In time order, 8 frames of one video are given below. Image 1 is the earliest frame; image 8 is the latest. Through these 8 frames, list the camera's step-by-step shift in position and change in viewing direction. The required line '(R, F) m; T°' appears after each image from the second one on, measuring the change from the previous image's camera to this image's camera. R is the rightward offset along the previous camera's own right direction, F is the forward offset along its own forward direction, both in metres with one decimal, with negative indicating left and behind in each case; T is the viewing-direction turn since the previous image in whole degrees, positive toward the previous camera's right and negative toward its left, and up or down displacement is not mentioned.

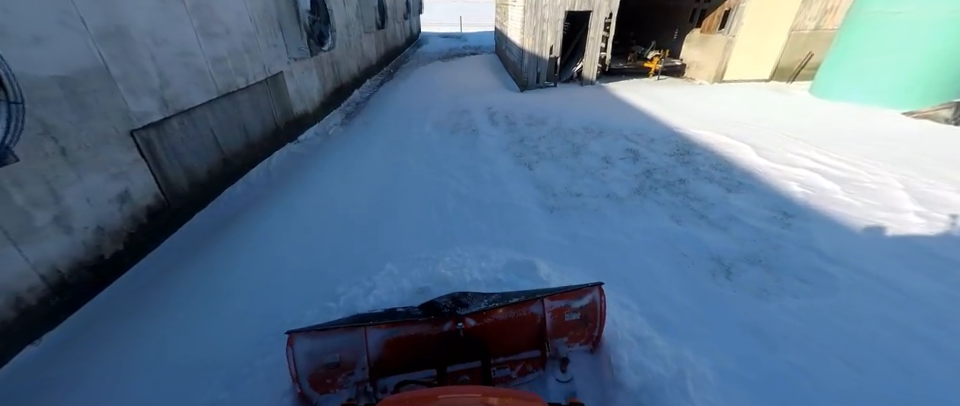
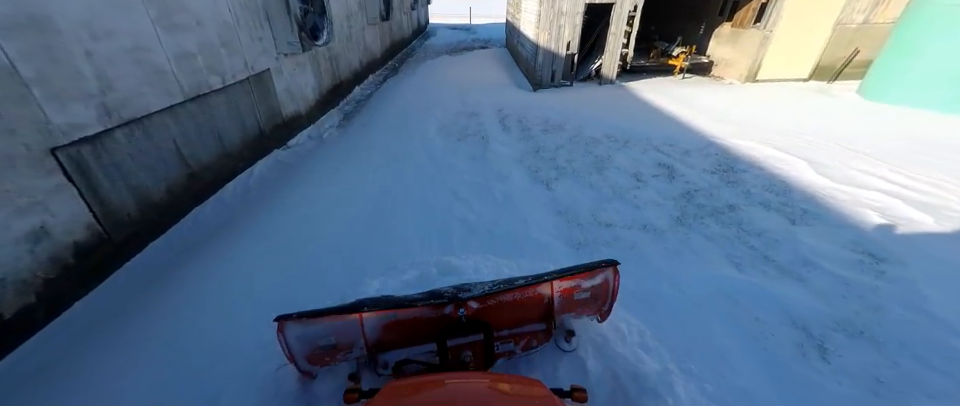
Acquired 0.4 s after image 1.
(-0.1, +0.8) m; -1°
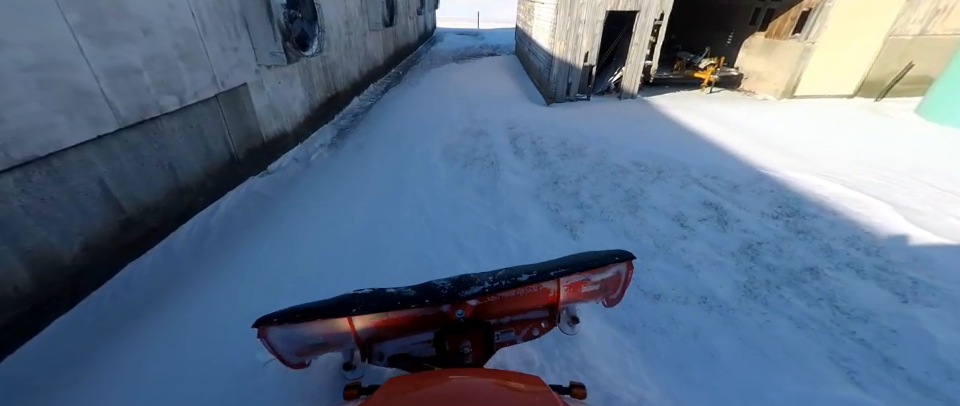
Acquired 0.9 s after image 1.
(-0.1, +0.9) m; -1°
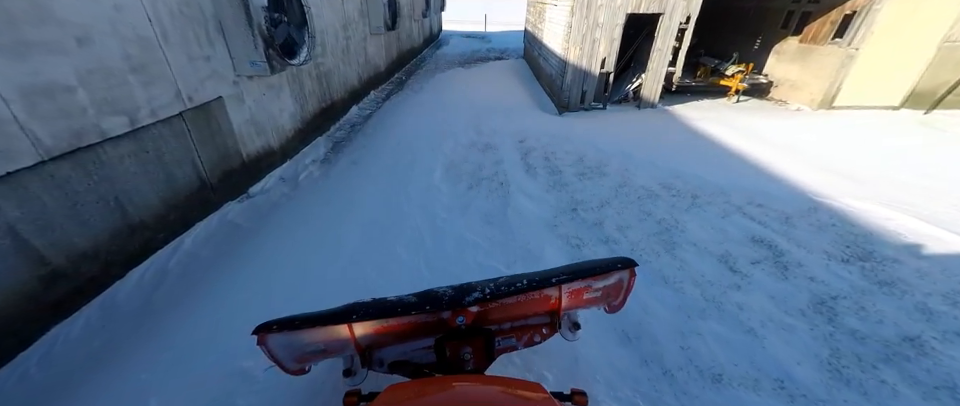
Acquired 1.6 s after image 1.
(0.0, +0.7) m; -1°
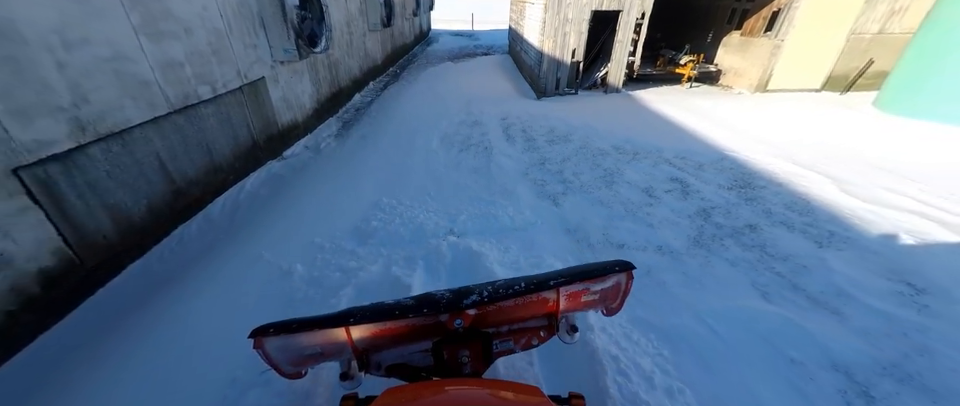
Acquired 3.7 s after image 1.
(0.0, -1.3) m; +1°
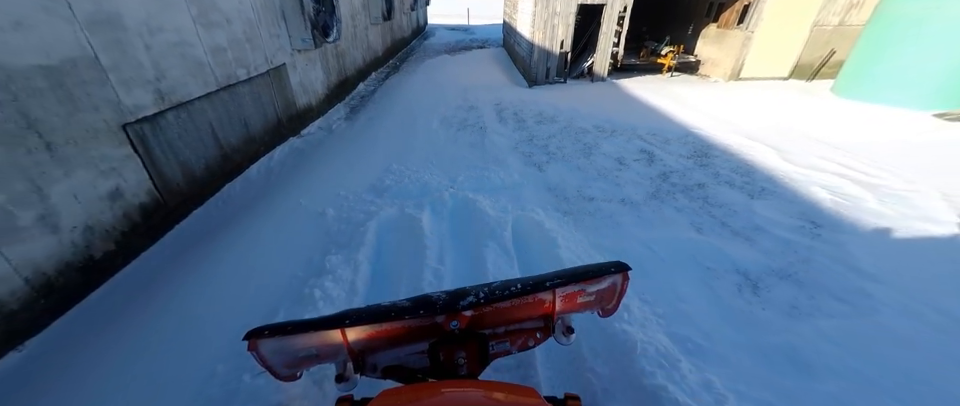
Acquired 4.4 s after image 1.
(0.0, -0.8) m; 0°
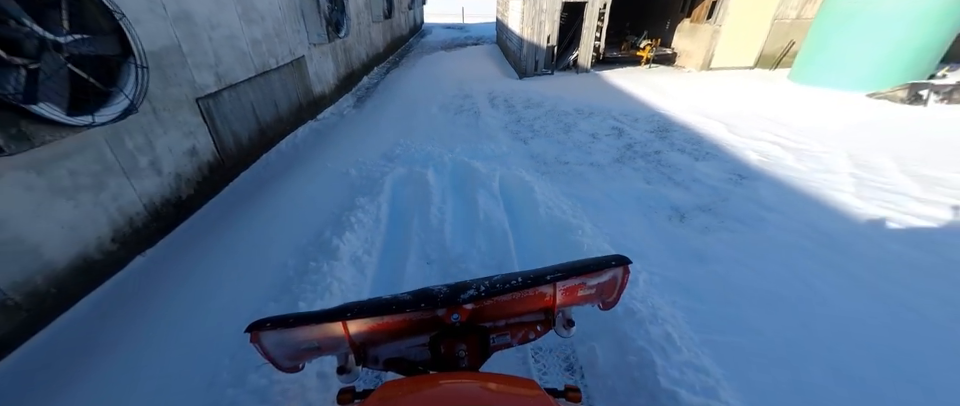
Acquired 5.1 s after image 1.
(0.0, -1.0) m; 0°
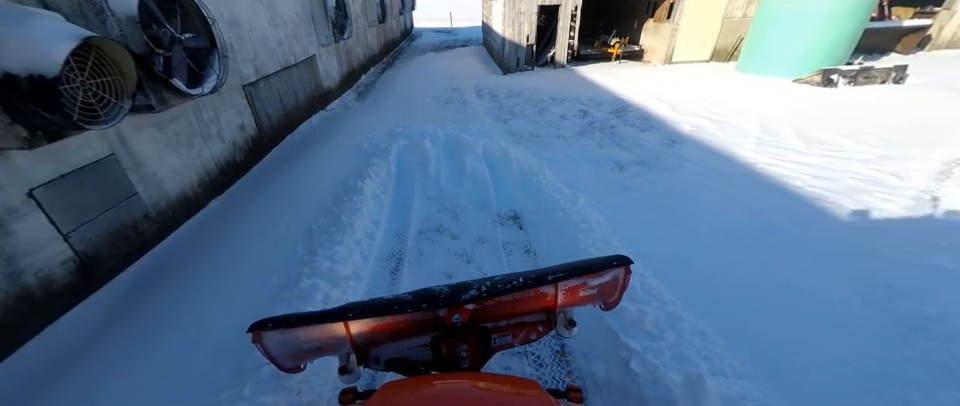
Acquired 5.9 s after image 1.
(+0.1, -1.2) m; +1°
